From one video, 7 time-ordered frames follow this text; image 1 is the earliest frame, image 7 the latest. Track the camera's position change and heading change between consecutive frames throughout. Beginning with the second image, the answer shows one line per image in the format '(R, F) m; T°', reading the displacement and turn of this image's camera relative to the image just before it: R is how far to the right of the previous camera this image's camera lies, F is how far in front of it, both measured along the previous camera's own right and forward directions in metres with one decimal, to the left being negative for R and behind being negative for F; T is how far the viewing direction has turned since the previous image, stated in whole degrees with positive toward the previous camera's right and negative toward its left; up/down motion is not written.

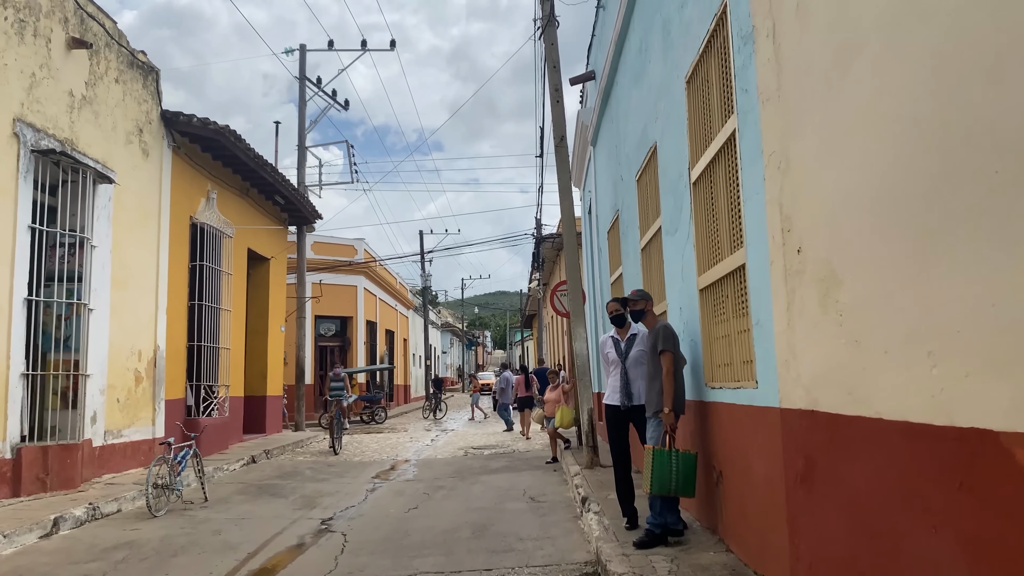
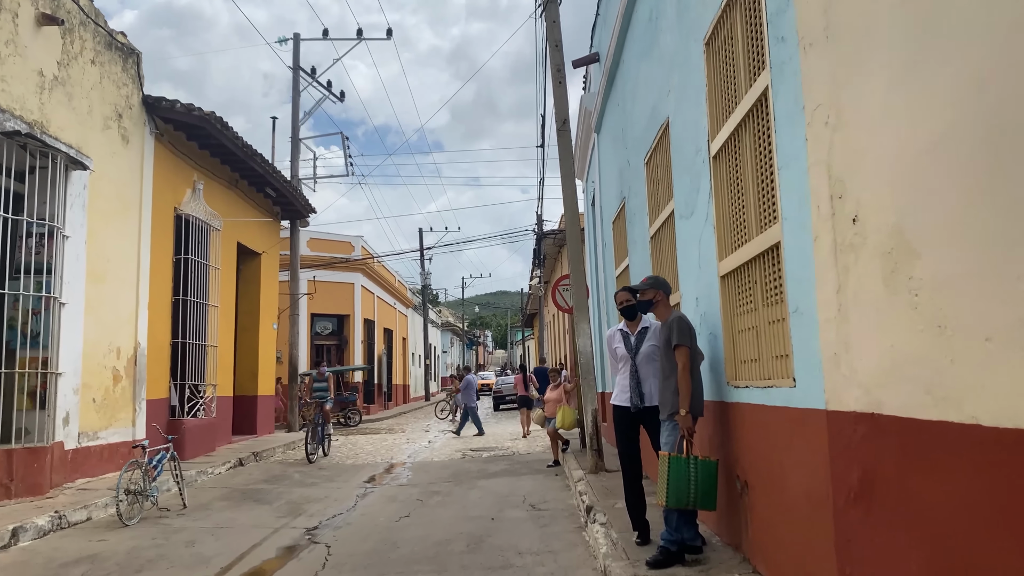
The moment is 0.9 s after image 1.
(0.0, +0.5) m; 0°
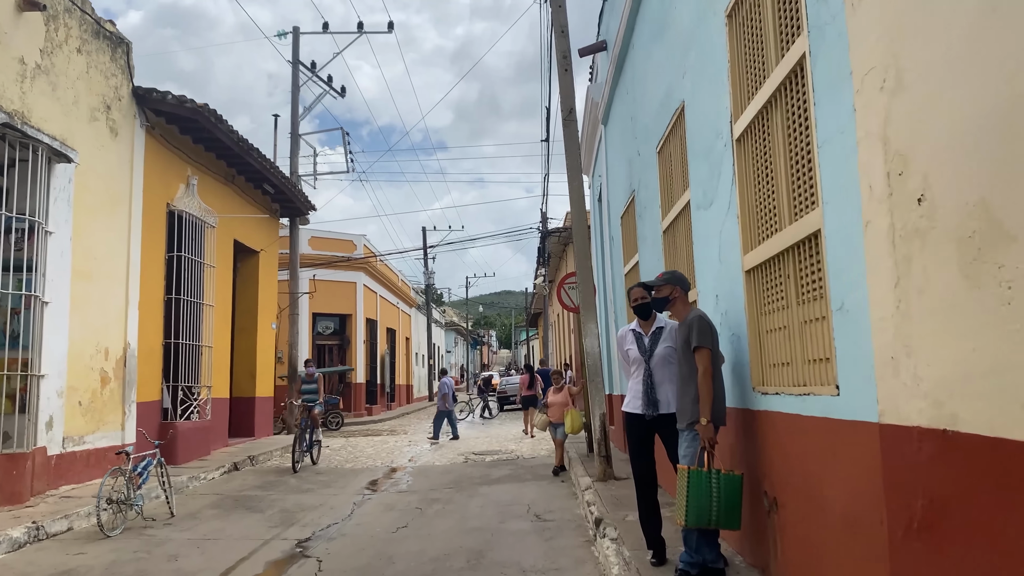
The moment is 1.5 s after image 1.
(0.0, +0.4) m; 0°
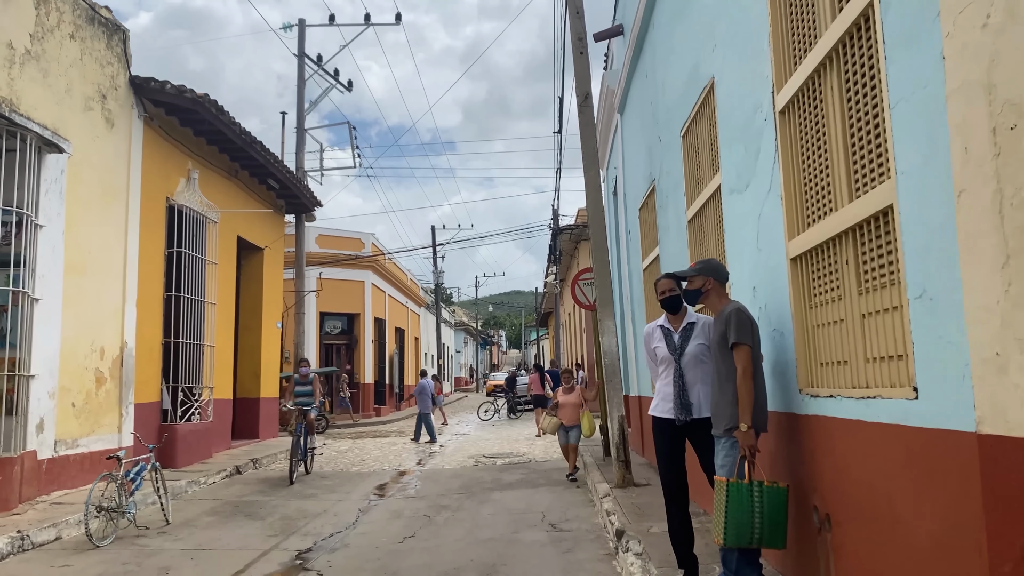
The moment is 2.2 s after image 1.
(0.0, +0.4) m; -1°
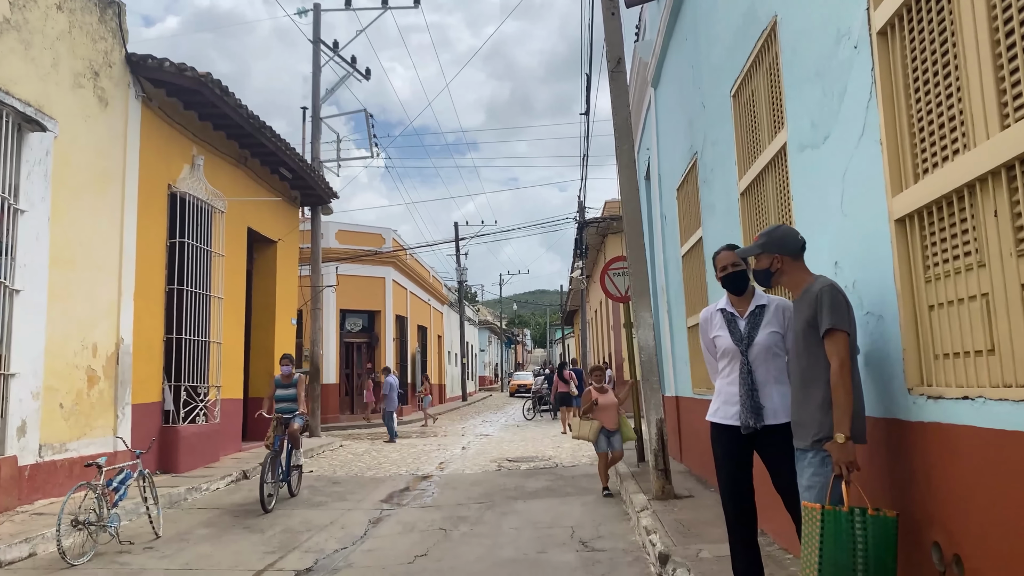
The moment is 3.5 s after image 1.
(0.0, +0.7) m; -2°
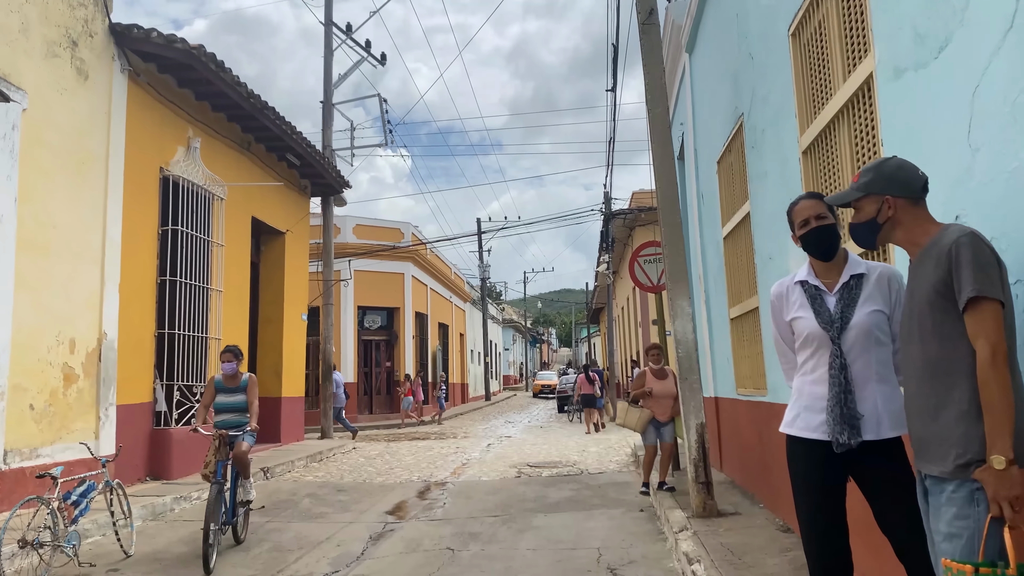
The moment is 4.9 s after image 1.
(+0.1, +0.8) m; -2°
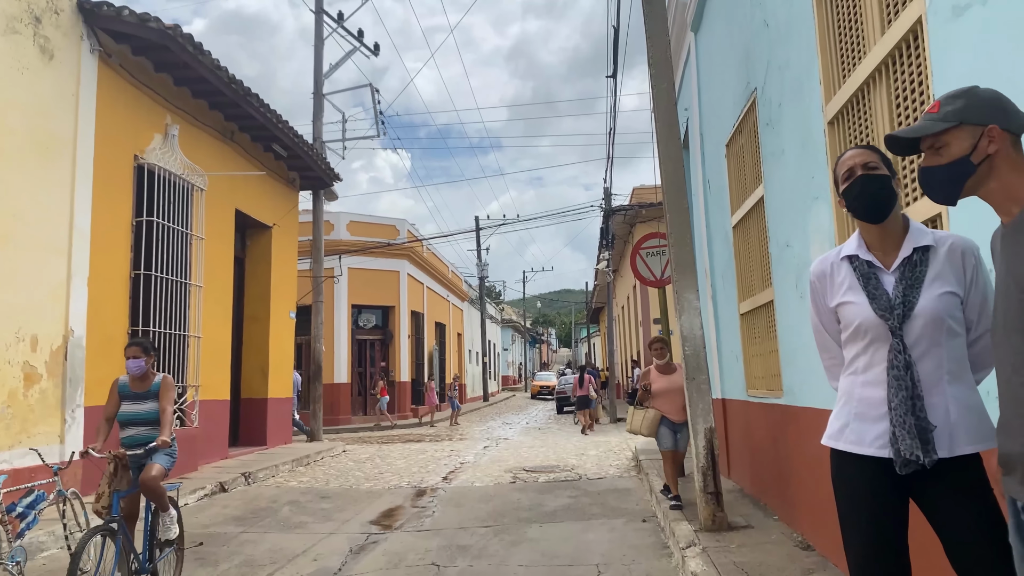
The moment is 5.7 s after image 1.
(+0.1, +0.5) m; 0°
